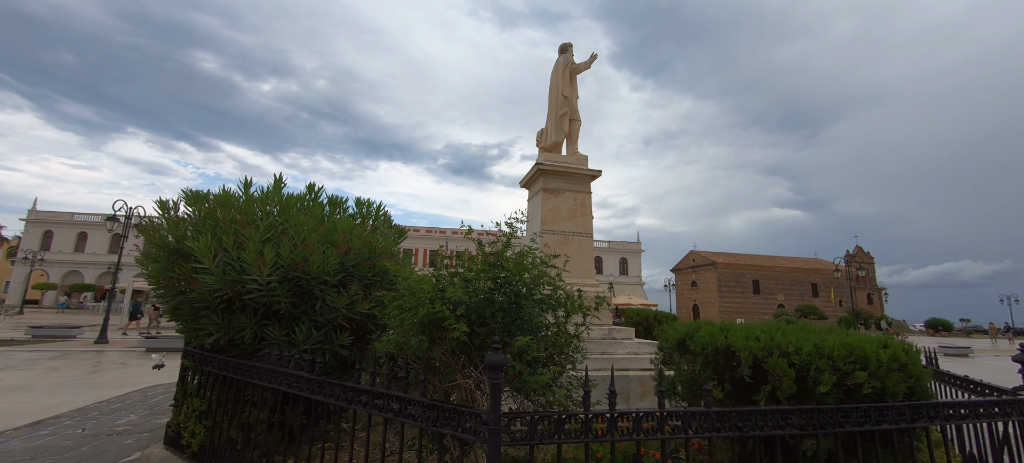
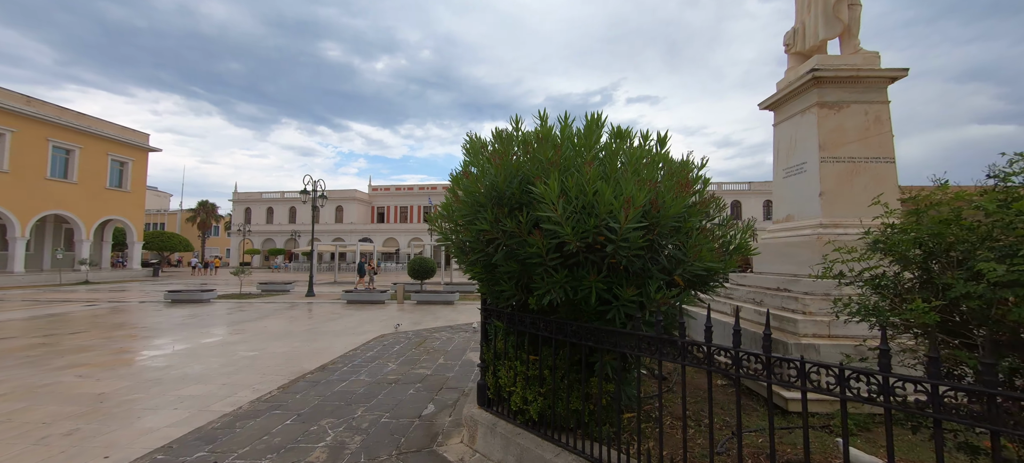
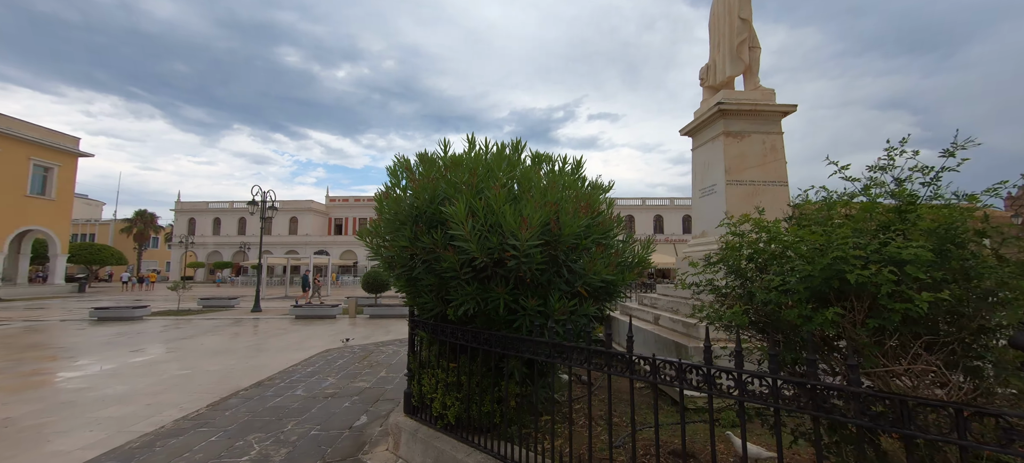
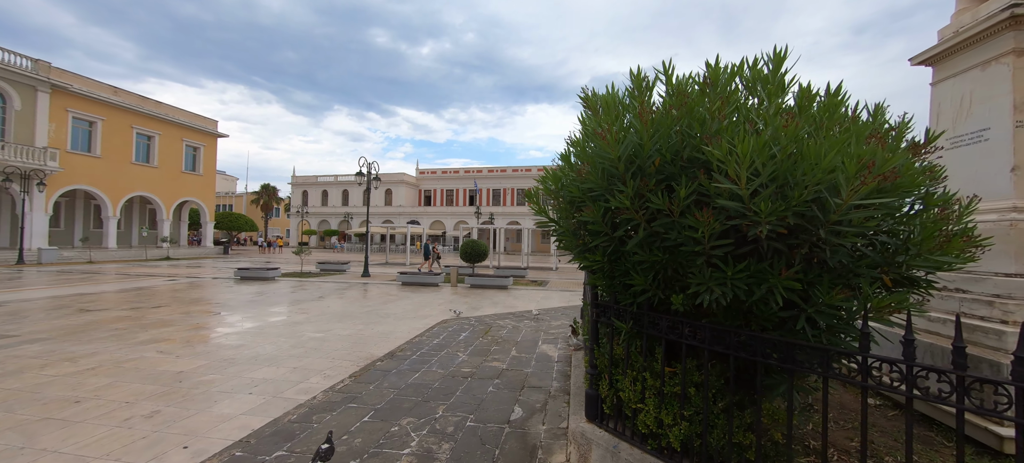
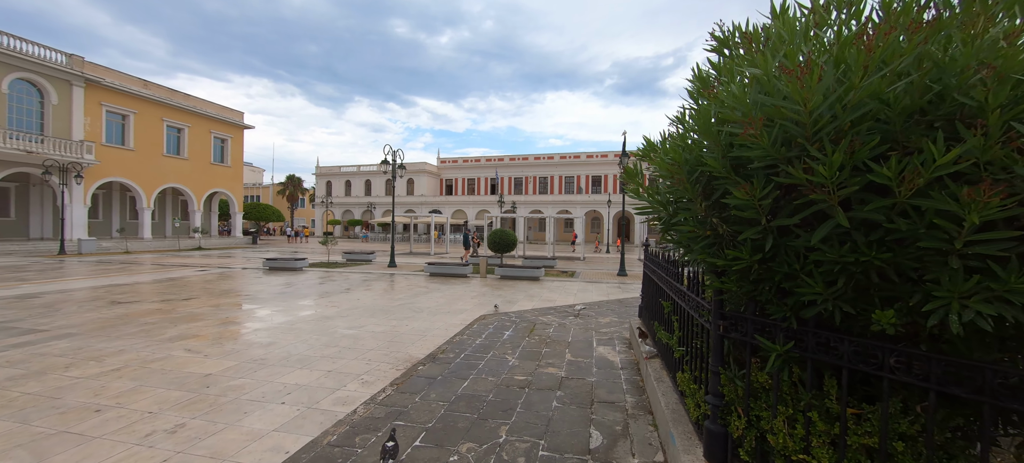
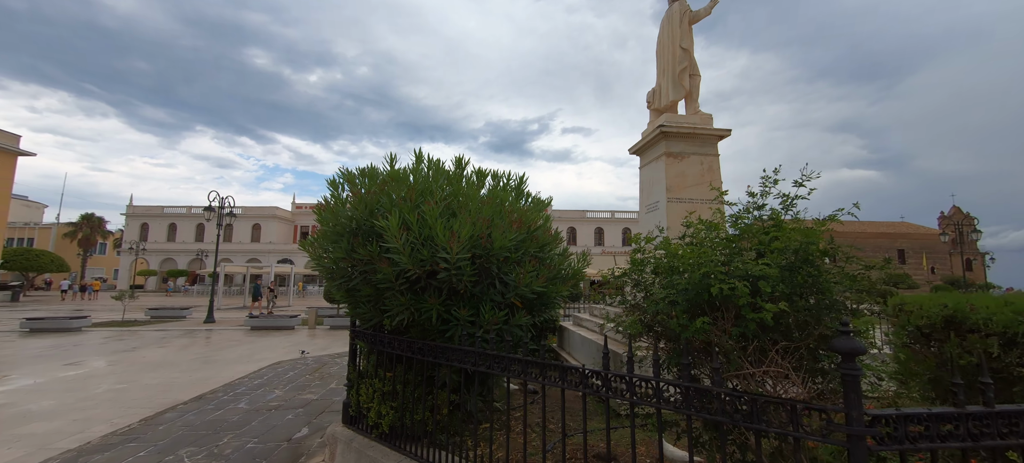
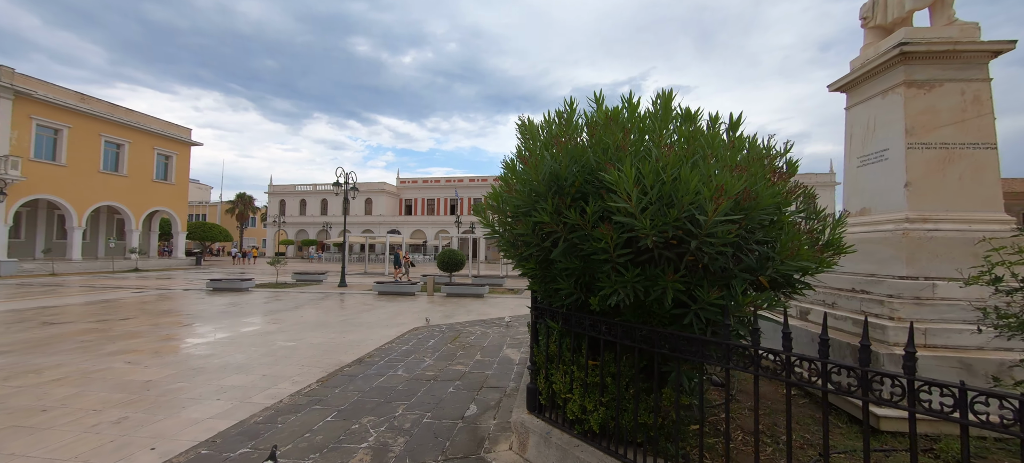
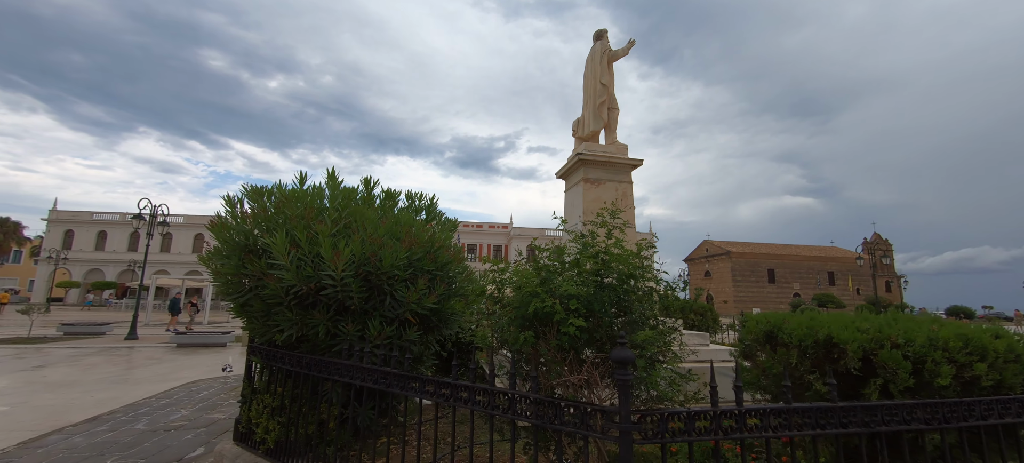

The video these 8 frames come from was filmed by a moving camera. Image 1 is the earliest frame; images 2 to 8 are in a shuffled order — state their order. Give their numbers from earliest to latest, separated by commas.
8, 6, 3, 2, 7, 4, 5
